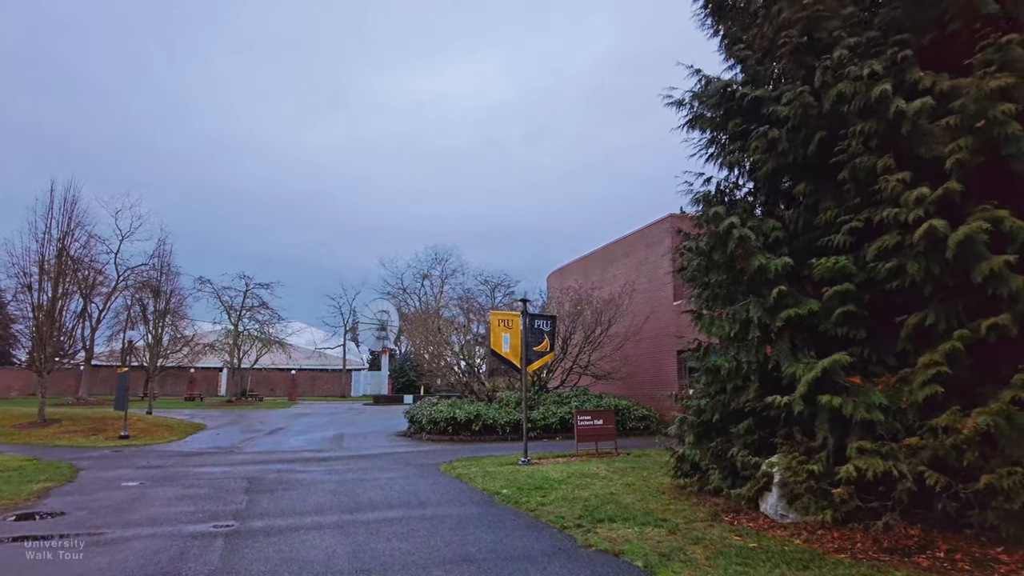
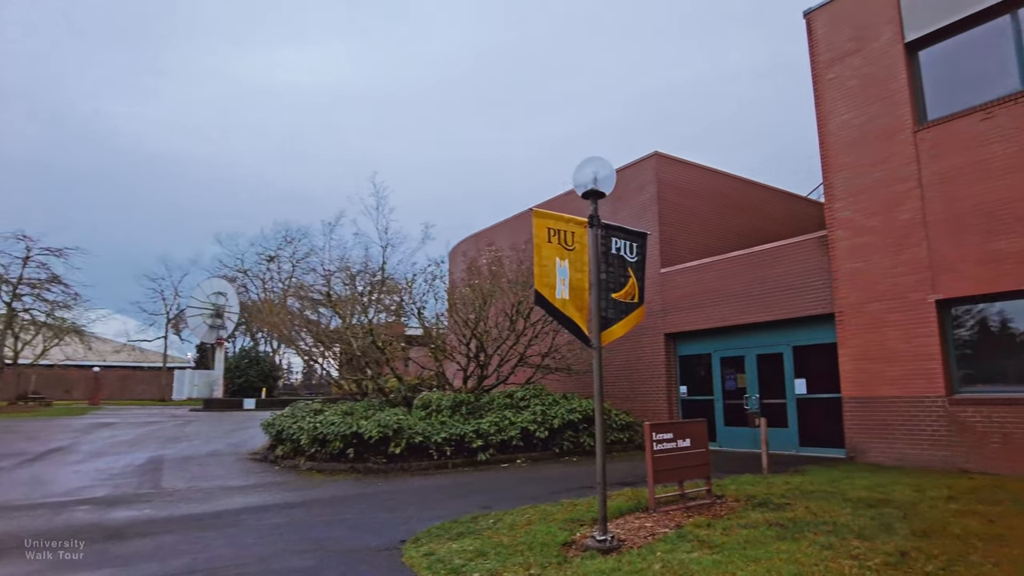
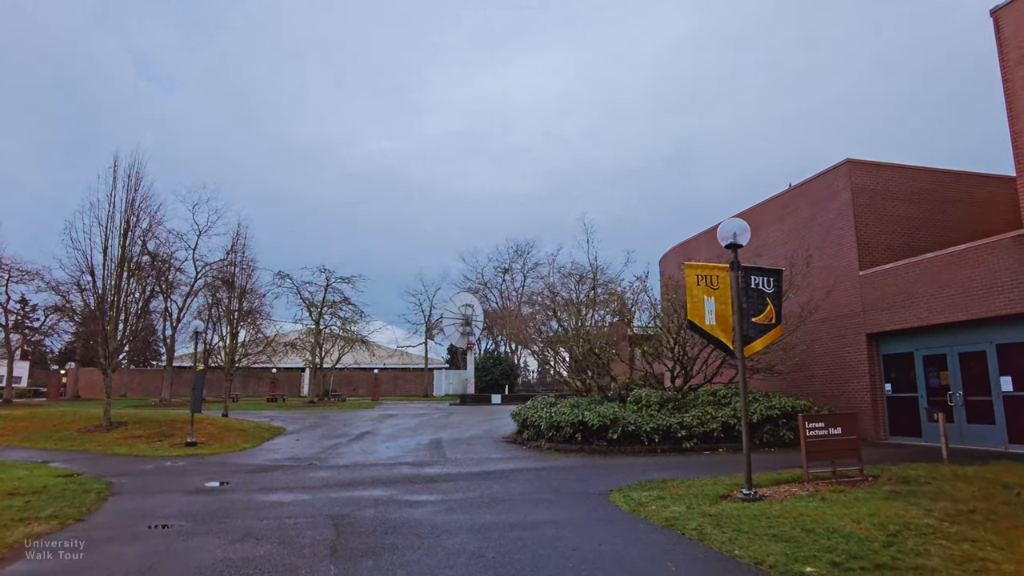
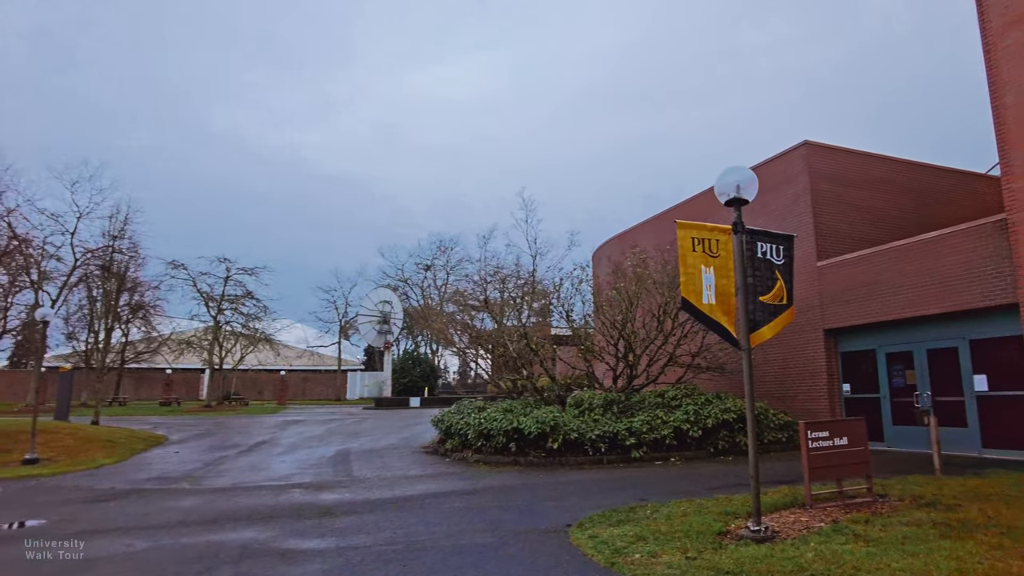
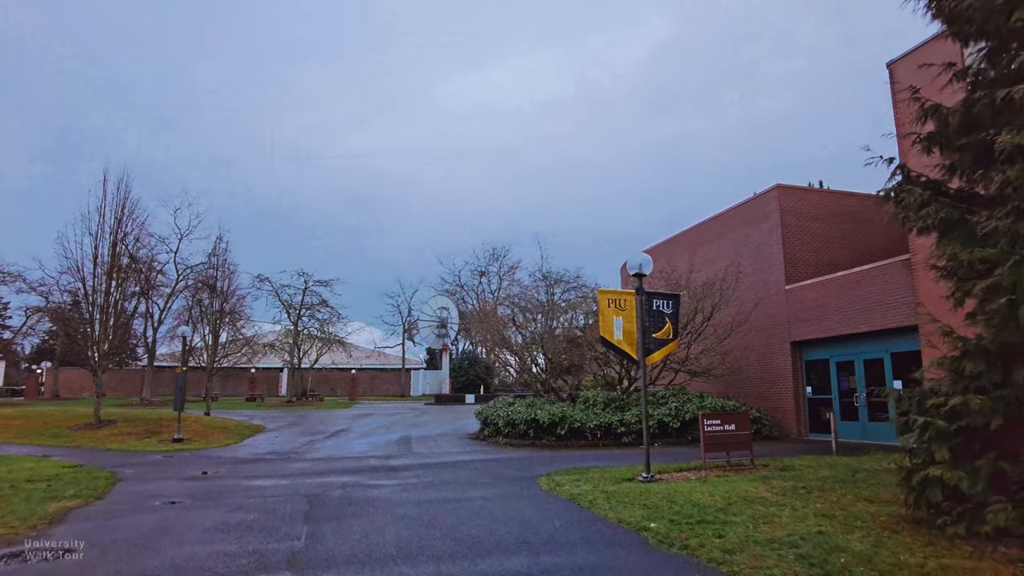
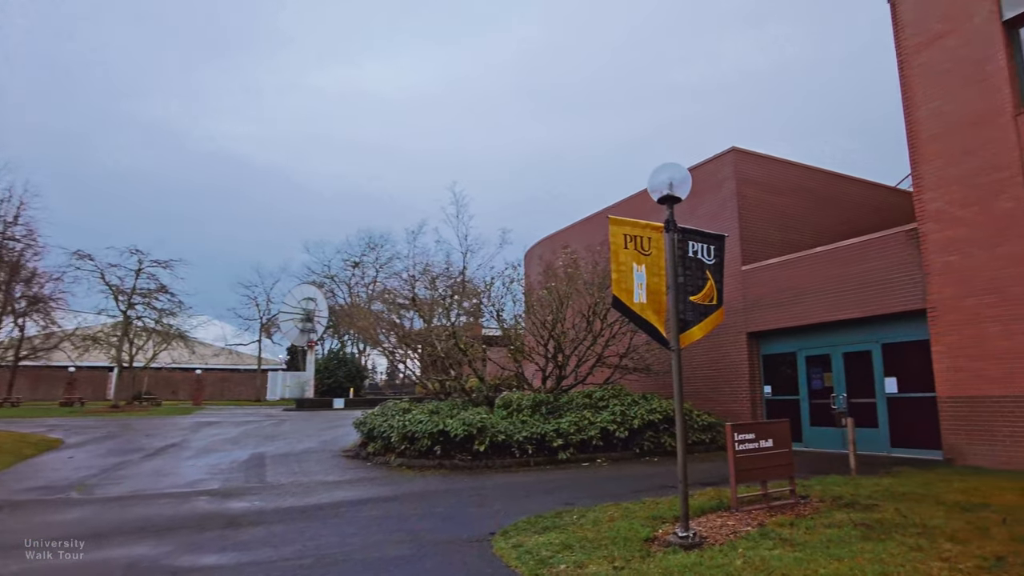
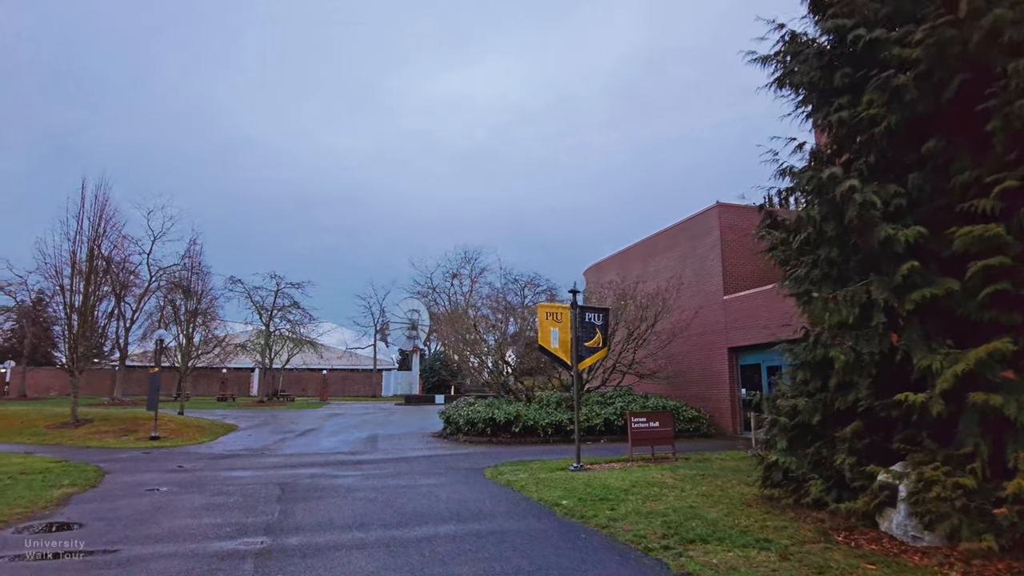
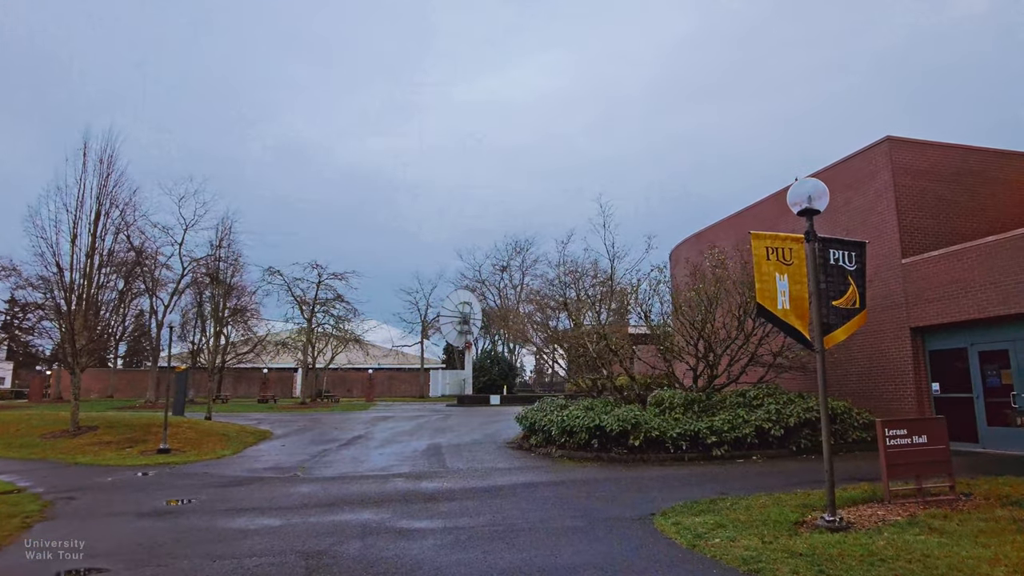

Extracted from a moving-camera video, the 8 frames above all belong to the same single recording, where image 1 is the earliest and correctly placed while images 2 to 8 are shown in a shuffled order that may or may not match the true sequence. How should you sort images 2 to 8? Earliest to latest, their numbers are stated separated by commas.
7, 5, 3, 8, 4, 6, 2
